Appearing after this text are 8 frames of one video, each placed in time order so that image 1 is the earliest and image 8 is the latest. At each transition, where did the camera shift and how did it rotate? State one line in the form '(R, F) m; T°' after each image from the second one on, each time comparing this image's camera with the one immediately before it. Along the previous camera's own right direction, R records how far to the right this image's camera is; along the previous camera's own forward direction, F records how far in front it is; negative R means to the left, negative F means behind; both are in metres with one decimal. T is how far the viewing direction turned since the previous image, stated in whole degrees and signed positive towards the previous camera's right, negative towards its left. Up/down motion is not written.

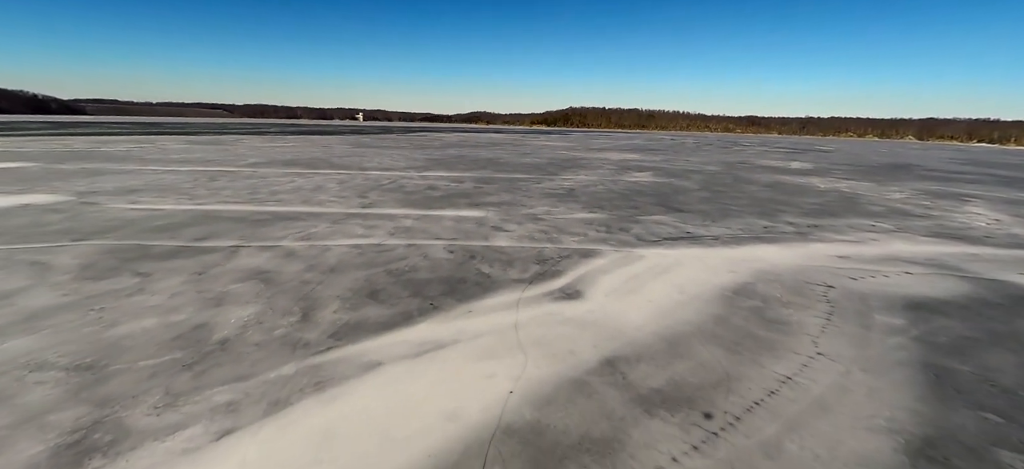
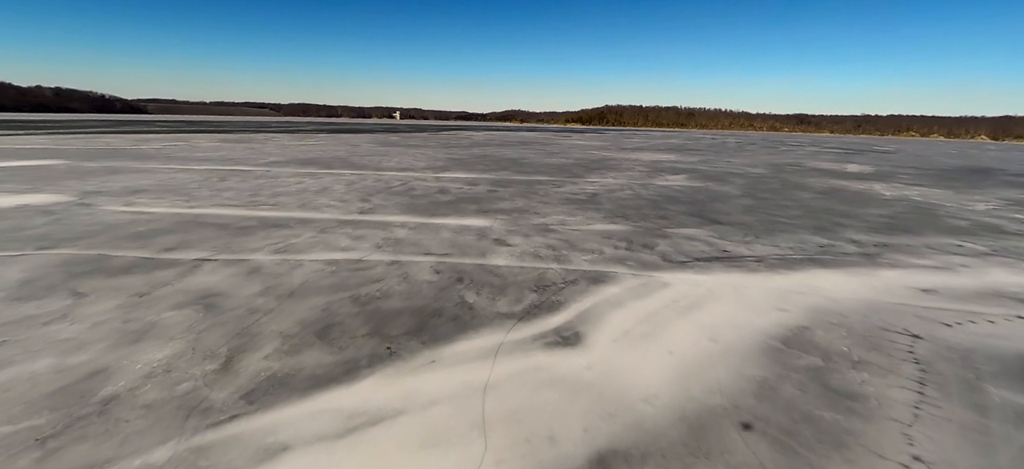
(+0.2, +0.5) m; -4°
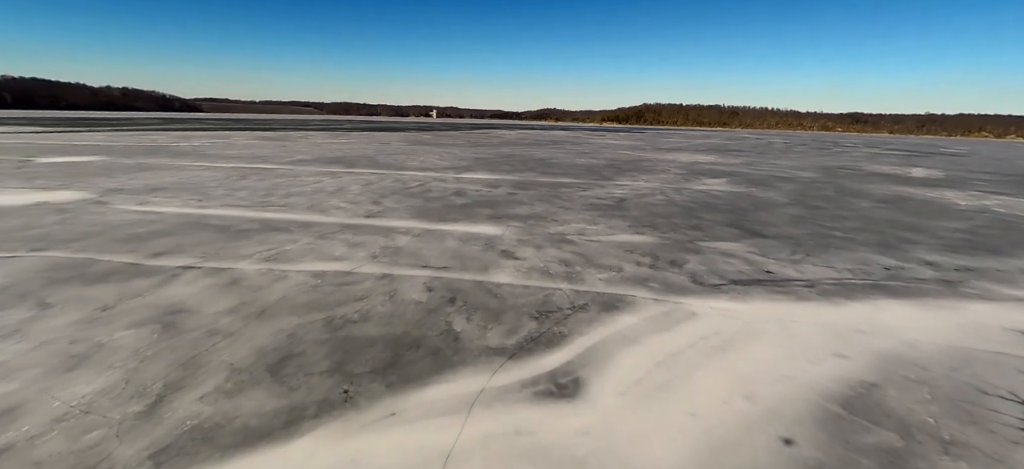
(+0.2, +0.3) m; -5°
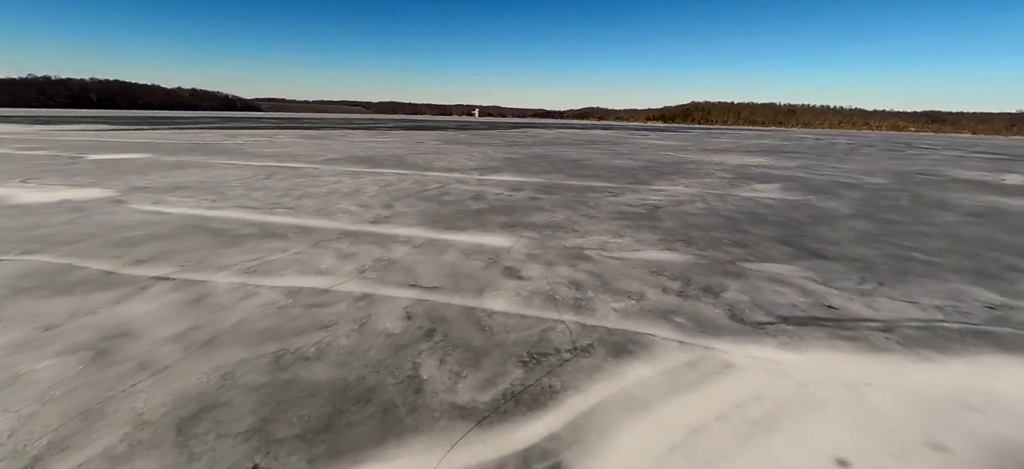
(+0.2, +0.4) m; -5°
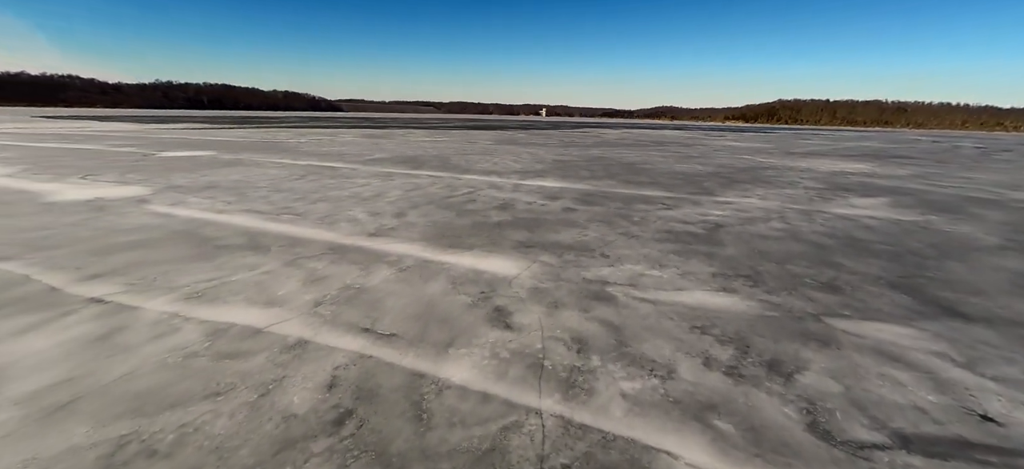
(+0.3, +0.6) m; -9°
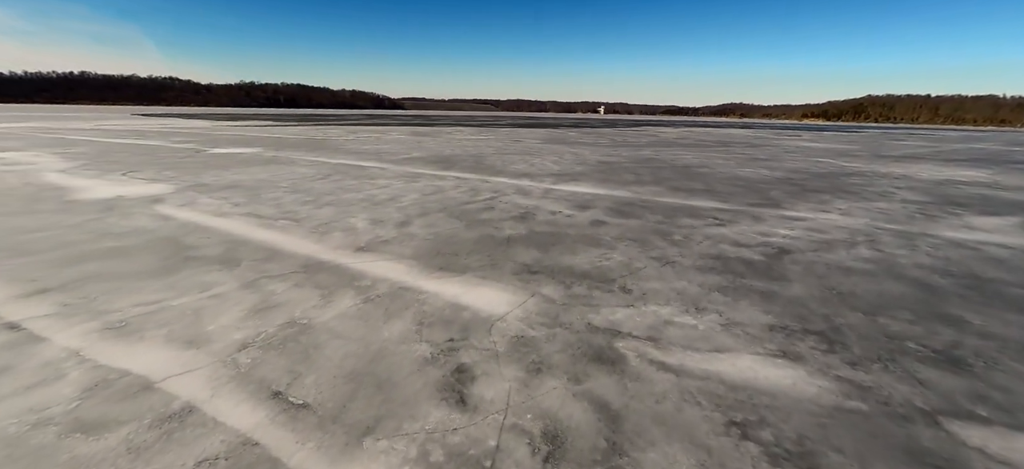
(+0.3, +0.5) m; -7°
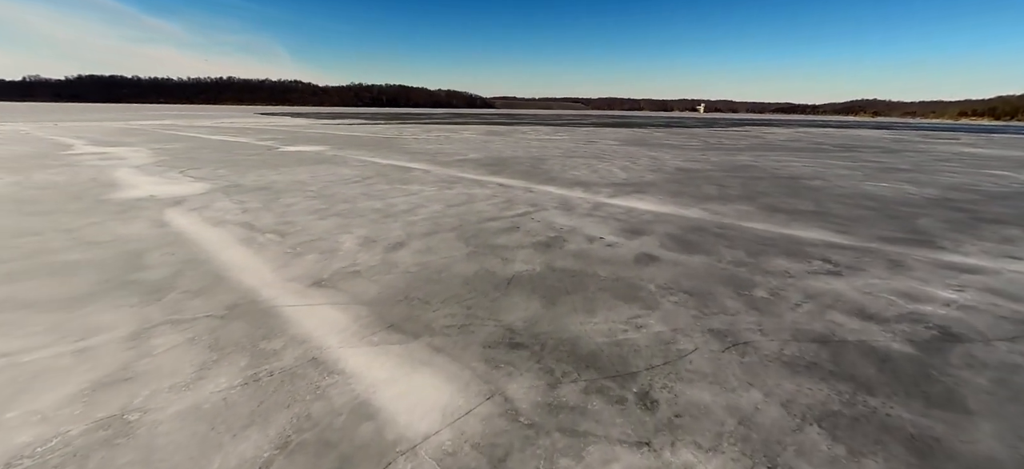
(+0.4, +0.8) m; -11°
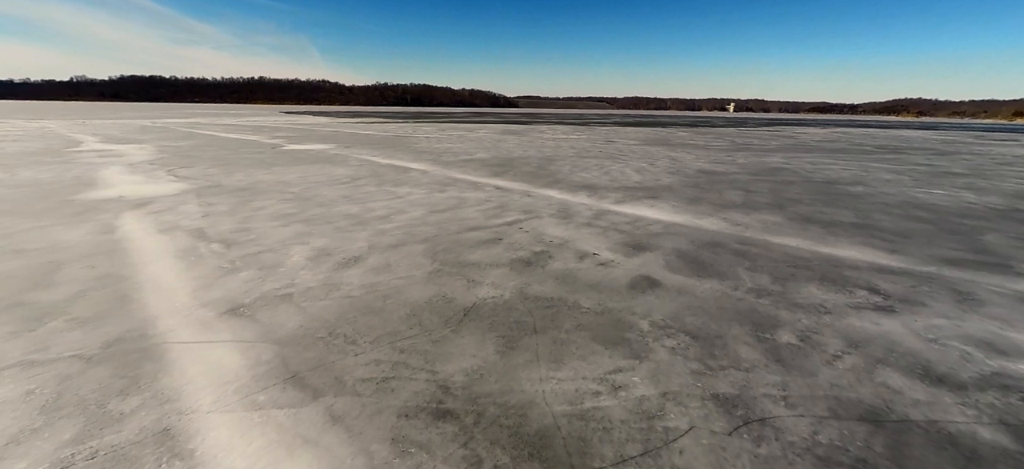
(+0.3, +0.5) m; -3°
